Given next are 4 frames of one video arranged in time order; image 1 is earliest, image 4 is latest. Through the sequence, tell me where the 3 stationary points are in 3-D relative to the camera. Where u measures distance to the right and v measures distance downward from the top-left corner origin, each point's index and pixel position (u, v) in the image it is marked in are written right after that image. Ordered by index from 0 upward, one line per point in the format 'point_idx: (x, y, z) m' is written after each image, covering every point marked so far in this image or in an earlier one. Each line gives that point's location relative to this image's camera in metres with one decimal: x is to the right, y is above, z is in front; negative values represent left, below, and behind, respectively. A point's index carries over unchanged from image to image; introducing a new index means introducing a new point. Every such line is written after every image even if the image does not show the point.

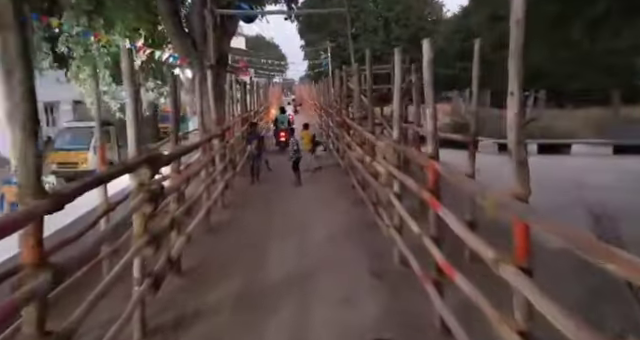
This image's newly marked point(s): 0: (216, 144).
0: (-2.1, +0.5, +8.1) m
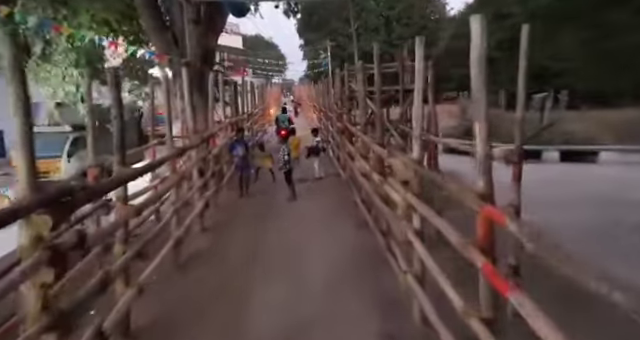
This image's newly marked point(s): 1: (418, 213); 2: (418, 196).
0: (-2.1, +0.3, +6.8) m
1: (+0.9, -0.4, +3.5) m
2: (+0.9, -0.2, +3.6) m
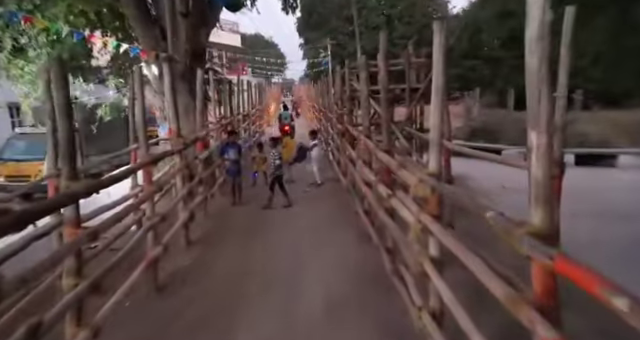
0: (-2.1, +0.1, +6.1) m
1: (+0.8, -0.5, +2.8) m
2: (+0.8, -0.4, +2.9) m
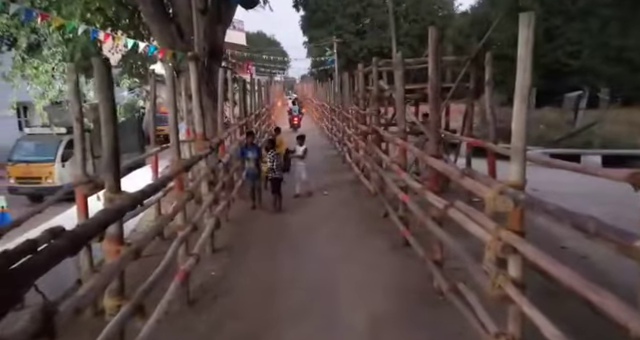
0: (-1.7, +0.1, +5.8) m
1: (+1.3, -0.6, +2.5) m
2: (+1.3, -0.4, +2.6) m
